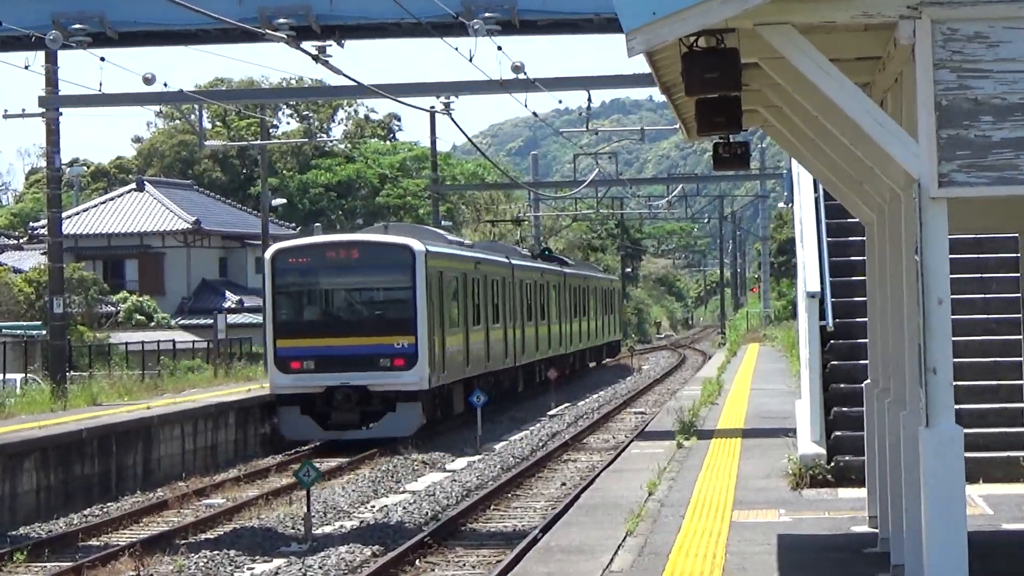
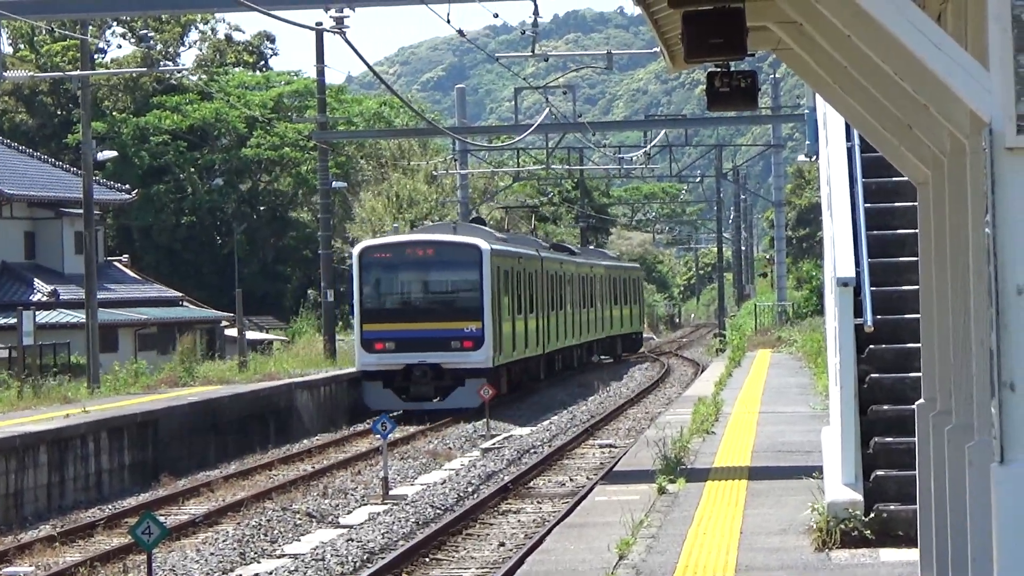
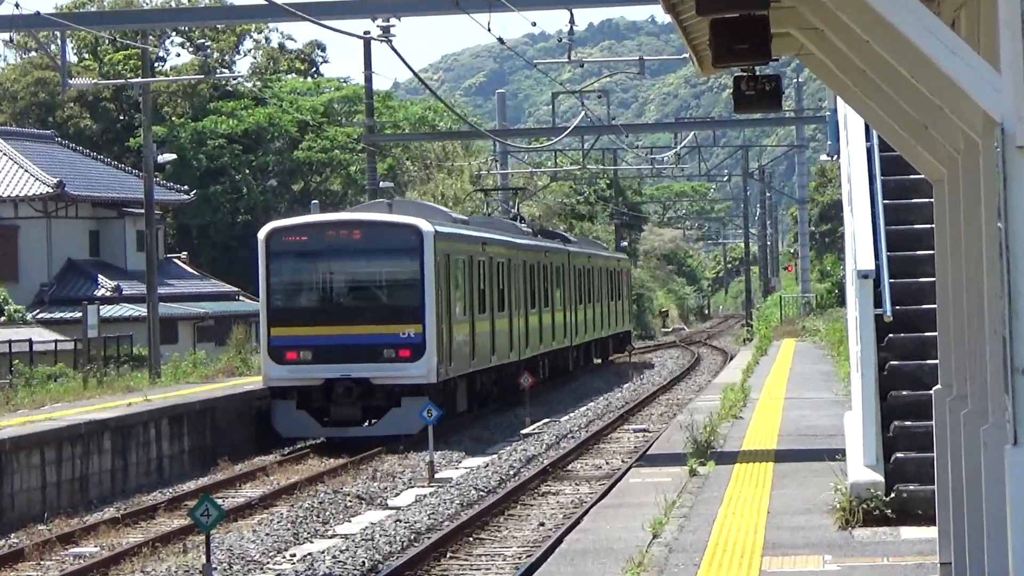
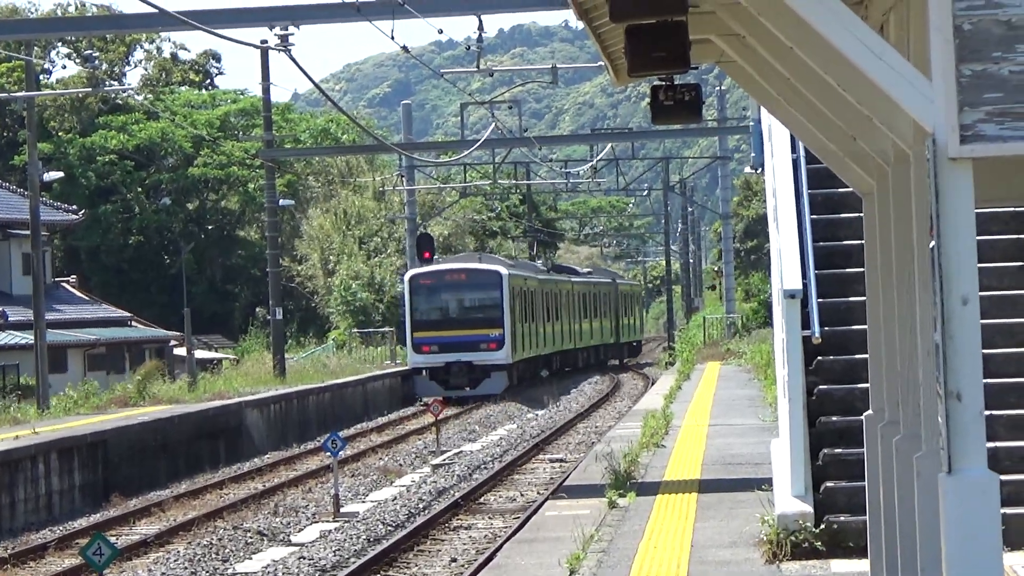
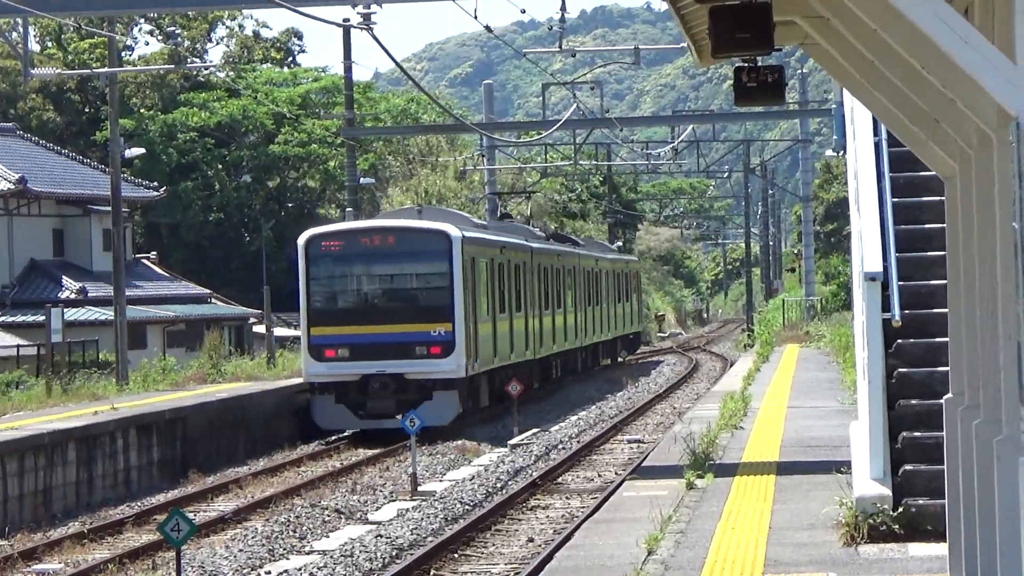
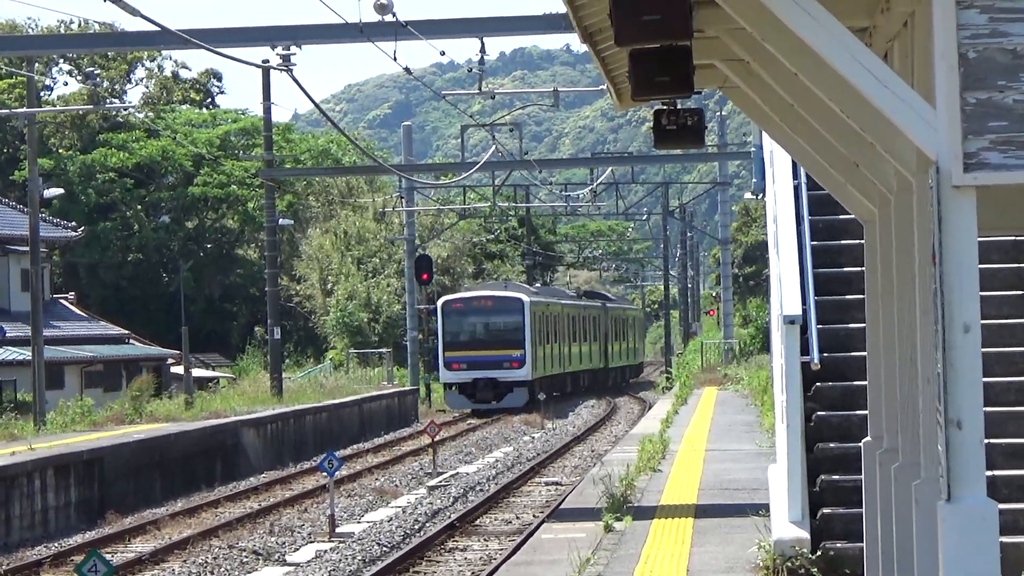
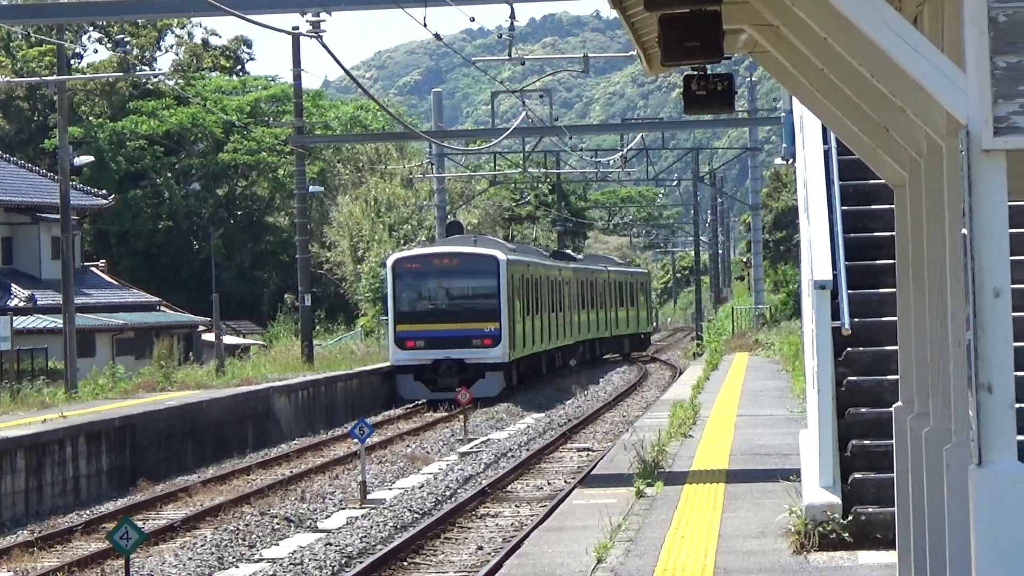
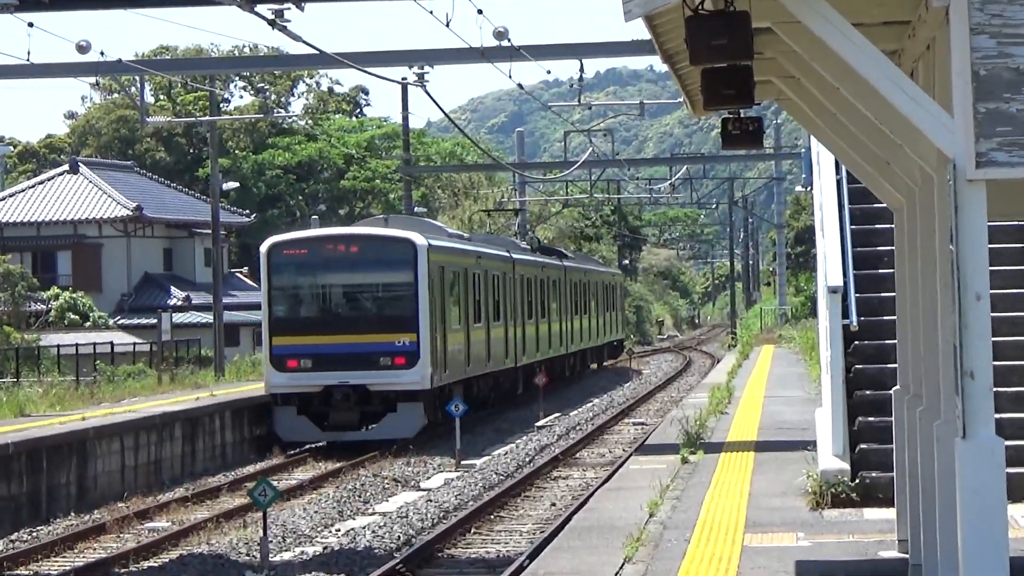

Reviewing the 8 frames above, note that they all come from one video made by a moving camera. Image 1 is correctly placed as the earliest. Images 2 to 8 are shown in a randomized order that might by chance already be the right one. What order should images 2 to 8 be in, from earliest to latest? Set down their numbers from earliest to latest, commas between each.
8, 3, 5, 2, 7, 4, 6
